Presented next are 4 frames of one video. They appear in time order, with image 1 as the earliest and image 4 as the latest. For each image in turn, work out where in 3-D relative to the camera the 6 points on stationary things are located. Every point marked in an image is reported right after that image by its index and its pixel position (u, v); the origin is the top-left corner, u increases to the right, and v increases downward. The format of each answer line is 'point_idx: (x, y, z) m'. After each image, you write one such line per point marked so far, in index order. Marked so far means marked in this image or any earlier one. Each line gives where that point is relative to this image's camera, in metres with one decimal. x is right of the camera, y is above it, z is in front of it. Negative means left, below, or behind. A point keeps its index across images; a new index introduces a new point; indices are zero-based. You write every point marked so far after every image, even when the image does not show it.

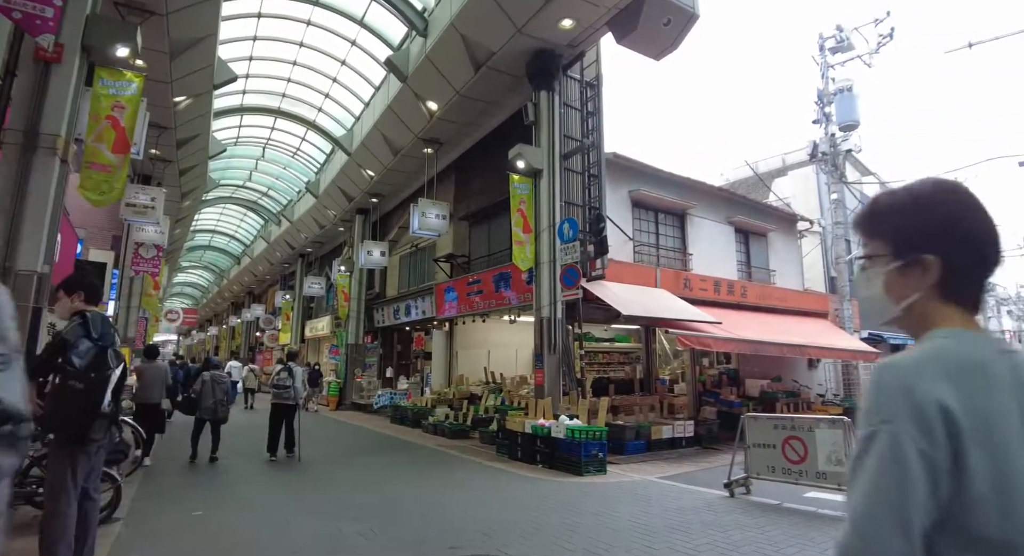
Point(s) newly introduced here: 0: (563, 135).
0: (+0.9, +2.4, +9.5) m
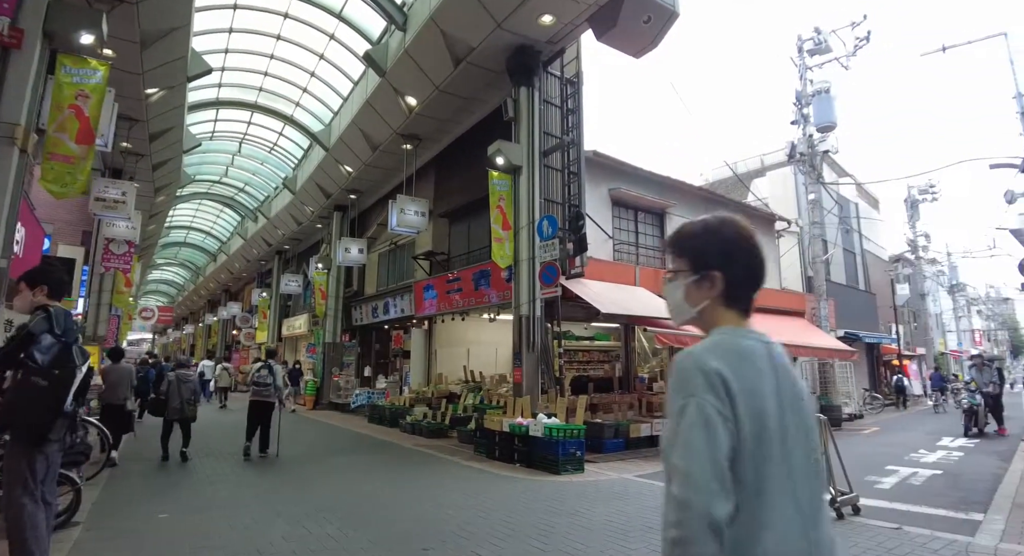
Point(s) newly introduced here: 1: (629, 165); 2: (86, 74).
0: (+0.5, +2.5, +9.4) m
1: (+2.5, +2.4, +11.6) m
2: (-4.8, +2.3, +6.2) m
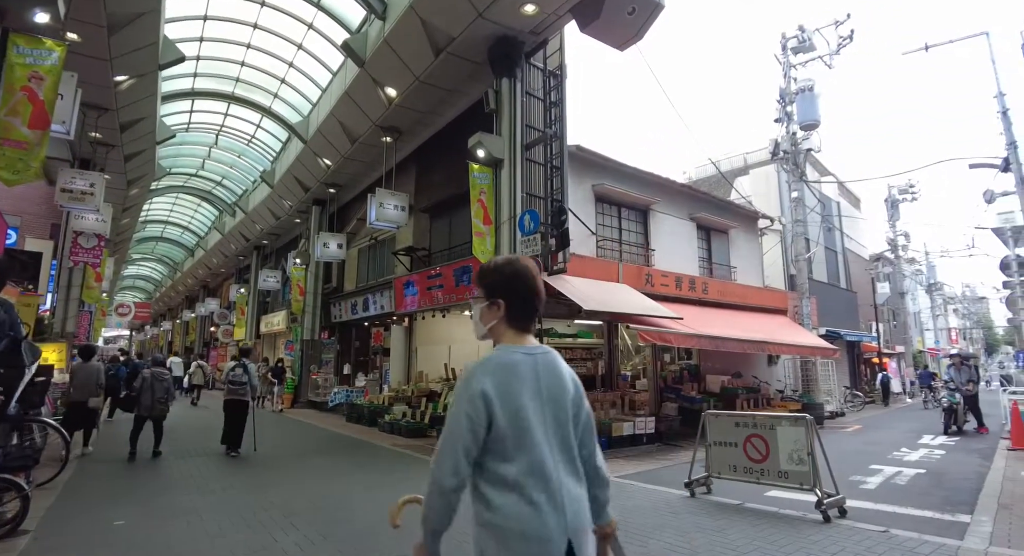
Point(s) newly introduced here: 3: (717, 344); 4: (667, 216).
0: (+0.2, +2.5, +9.2) m
1: (+2.1, +2.5, +11.5) m
2: (-5.0, +2.4, +5.9) m
3: (+3.8, -1.2, +10.2) m
4: (+3.6, +1.4, +12.6) m
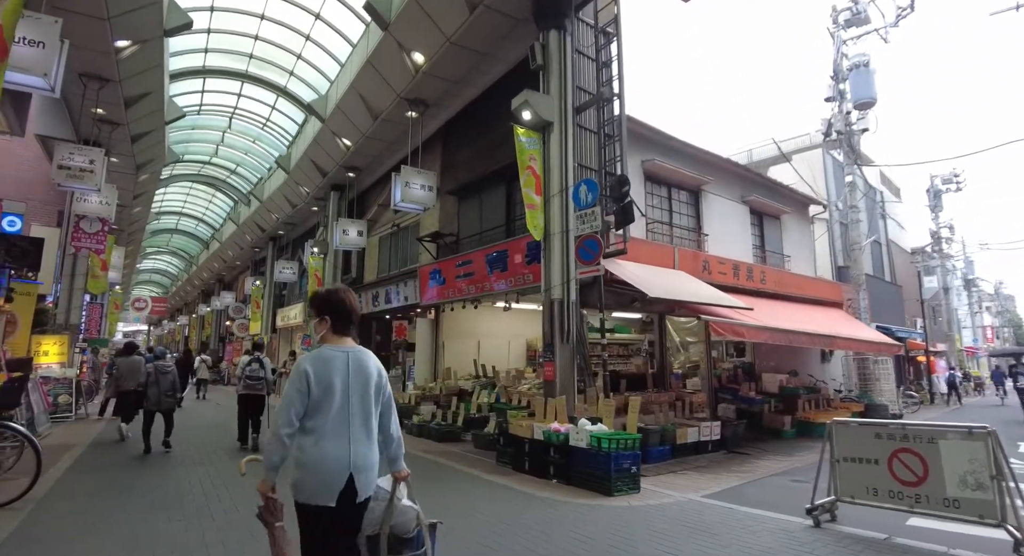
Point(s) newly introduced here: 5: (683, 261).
0: (+0.9, +2.8, +8.0) m
1: (+2.8, +2.7, +10.3) m
2: (-4.4, +2.6, +4.8) m
3: (+4.5, -1.0, +8.9) m
4: (+4.3, +1.7, +11.4) m
5: (+3.0, +0.3, +9.5) m
